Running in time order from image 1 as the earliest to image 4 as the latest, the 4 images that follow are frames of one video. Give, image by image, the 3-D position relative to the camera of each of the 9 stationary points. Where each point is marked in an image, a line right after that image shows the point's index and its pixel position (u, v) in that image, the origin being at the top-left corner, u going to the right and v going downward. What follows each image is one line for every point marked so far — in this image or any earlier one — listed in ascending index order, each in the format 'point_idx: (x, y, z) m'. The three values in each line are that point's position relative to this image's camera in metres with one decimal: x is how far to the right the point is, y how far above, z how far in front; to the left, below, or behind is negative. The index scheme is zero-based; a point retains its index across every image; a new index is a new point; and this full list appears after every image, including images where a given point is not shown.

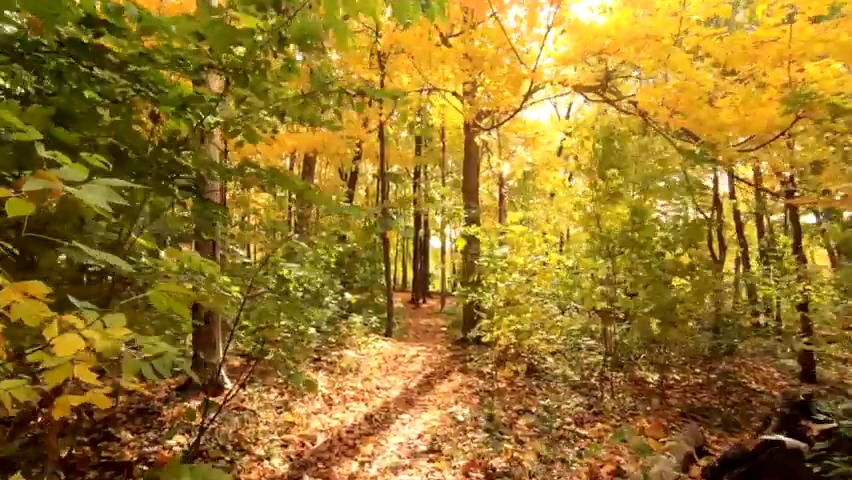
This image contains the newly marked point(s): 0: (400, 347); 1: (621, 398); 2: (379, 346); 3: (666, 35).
0: (-0.4, -1.6, +8.5) m
1: (+2.0, -1.6, +5.6) m
2: (-0.7, -1.5, +8.1) m
3: (+2.5, +2.1, +5.7) m
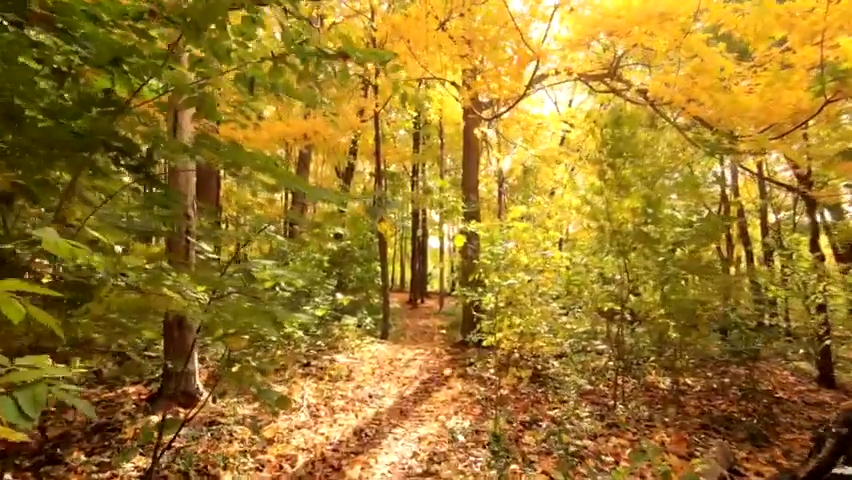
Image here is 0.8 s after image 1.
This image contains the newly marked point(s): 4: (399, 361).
0: (-0.4, -1.6, +8.1) m
1: (+1.9, -1.6, +5.2) m
2: (-0.7, -1.5, +7.6) m
3: (+2.4, +2.1, +5.3) m
4: (-0.3, -1.6, +7.3) m
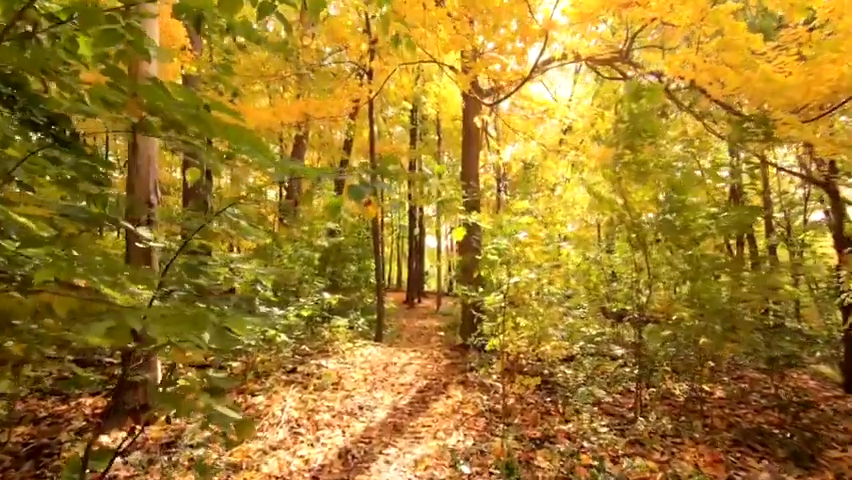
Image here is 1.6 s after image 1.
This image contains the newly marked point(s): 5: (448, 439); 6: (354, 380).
0: (-0.5, -1.5, +7.5) m
1: (+1.9, -1.5, +4.7) m
2: (-0.8, -1.4, +7.1) m
3: (+2.4, +2.2, +4.7) m
4: (-0.4, -1.5, +6.7) m
5: (+0.2, -1.4, +4.0) m
6: (-0.7, -1.4, +5.6) m
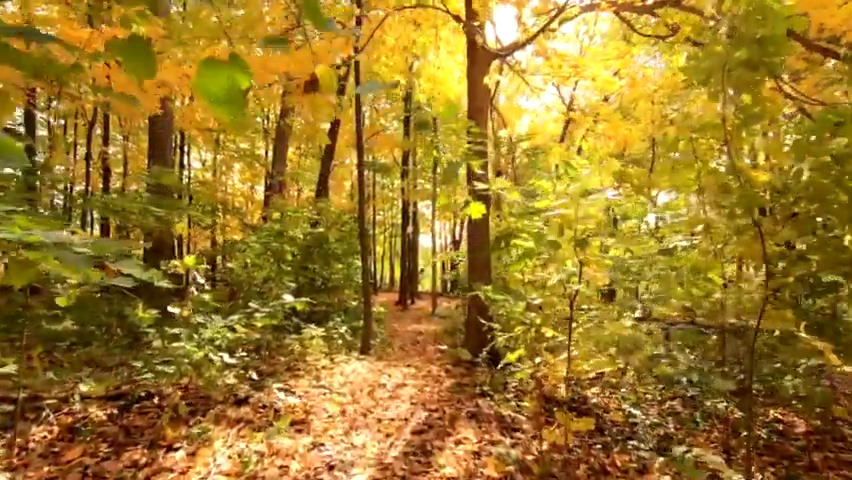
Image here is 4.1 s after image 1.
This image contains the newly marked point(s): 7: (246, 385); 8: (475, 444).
0: (-0.5, -1.4, +6.0) m
1: (+1.9, -1.4, +3.2) m
2: (-0.8, -1.3, +5.6) m
3: (+2.4, +2.3, +3.3) m
4: (-0.4, -1.4, +5.2) m
5: (+0.2, -1.3, +2.5) m
6: (-0.7, -1.3, +4.1) m
7: (-1.4, -1.1, +4.2) m
8: (+0.3, -1.3, +3.7) m
